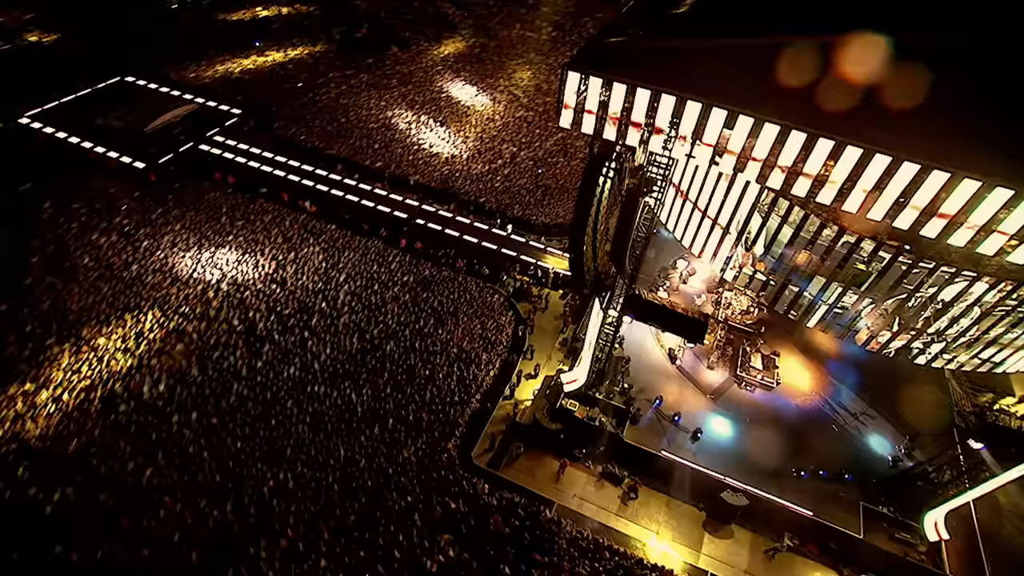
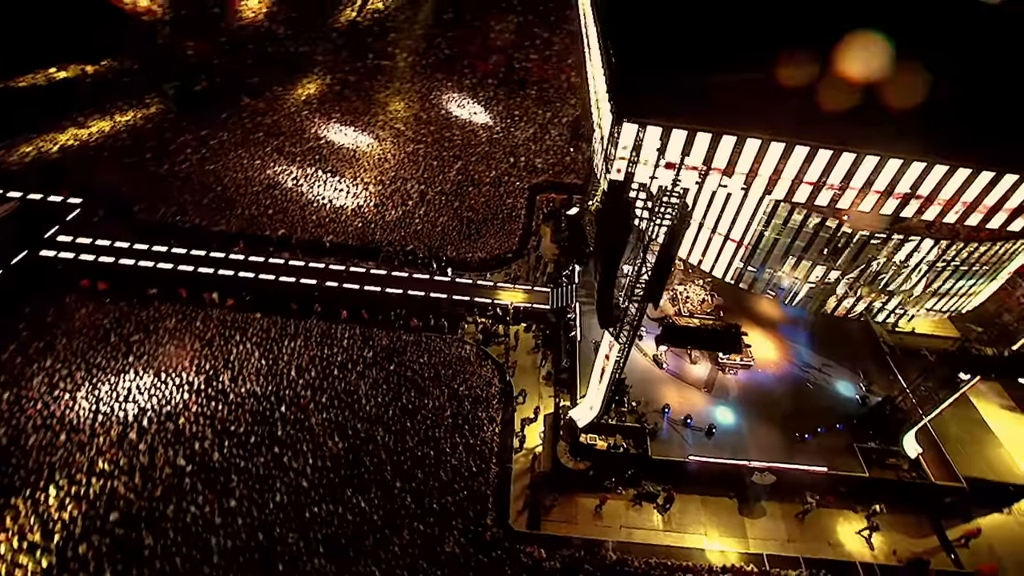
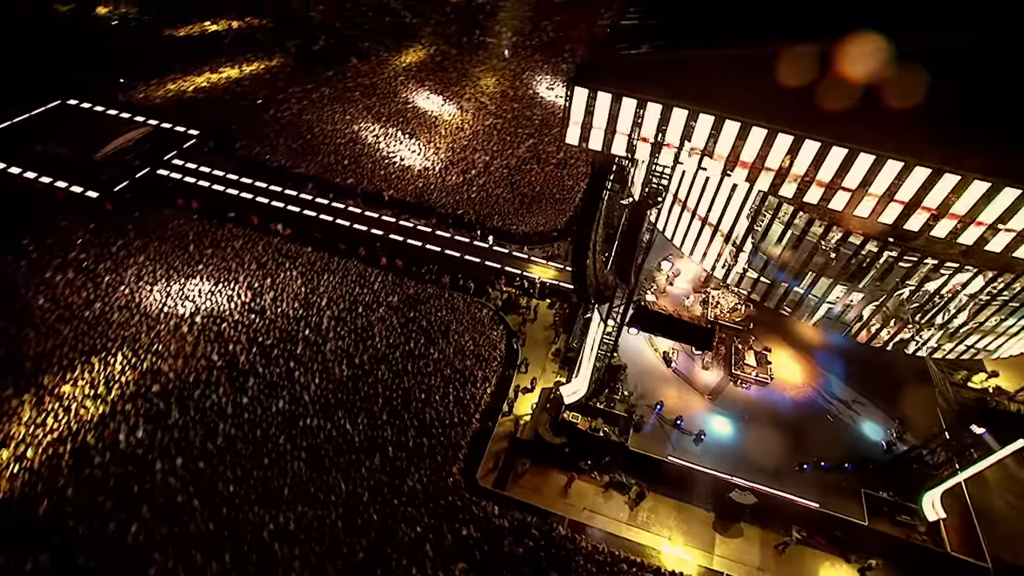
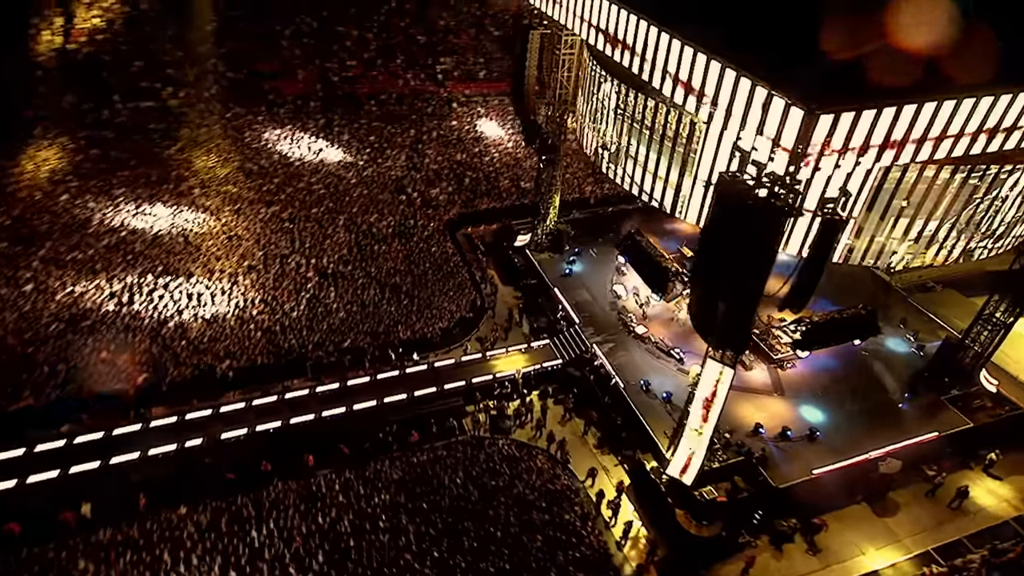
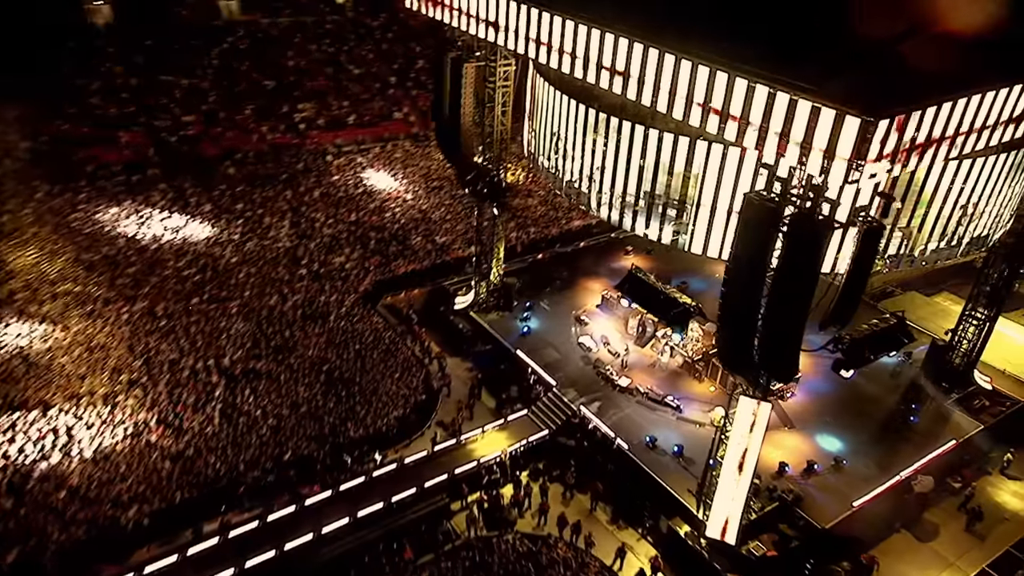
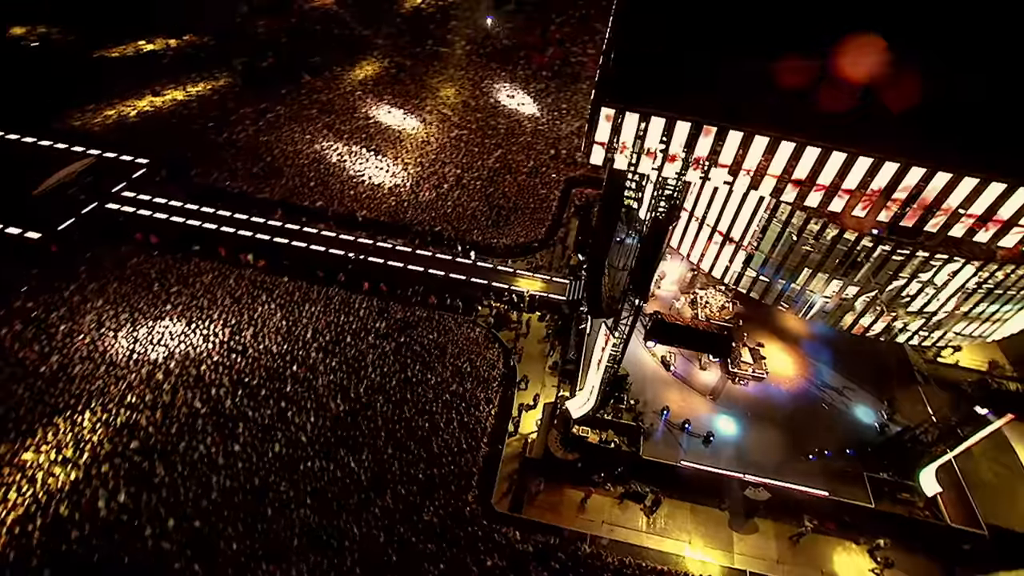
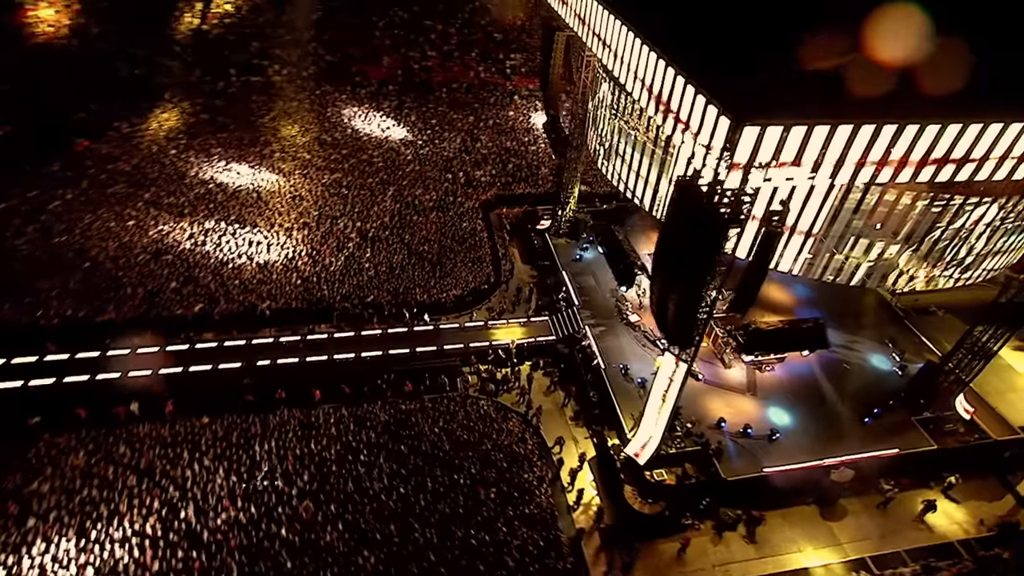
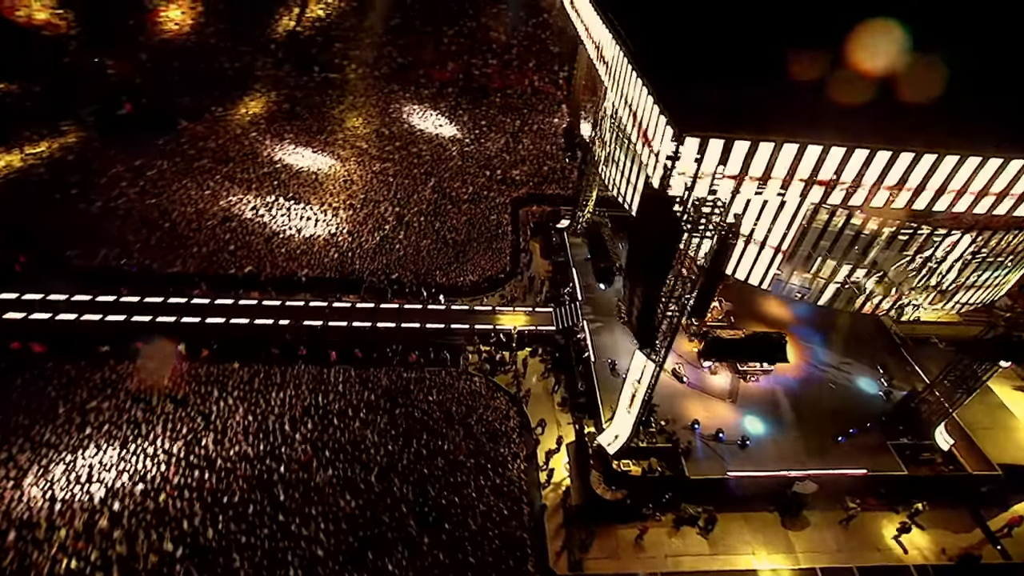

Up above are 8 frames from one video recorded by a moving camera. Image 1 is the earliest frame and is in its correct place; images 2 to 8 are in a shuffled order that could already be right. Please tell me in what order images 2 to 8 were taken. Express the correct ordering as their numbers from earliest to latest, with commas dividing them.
3, 6, 2, 8, 7, 4, 5
